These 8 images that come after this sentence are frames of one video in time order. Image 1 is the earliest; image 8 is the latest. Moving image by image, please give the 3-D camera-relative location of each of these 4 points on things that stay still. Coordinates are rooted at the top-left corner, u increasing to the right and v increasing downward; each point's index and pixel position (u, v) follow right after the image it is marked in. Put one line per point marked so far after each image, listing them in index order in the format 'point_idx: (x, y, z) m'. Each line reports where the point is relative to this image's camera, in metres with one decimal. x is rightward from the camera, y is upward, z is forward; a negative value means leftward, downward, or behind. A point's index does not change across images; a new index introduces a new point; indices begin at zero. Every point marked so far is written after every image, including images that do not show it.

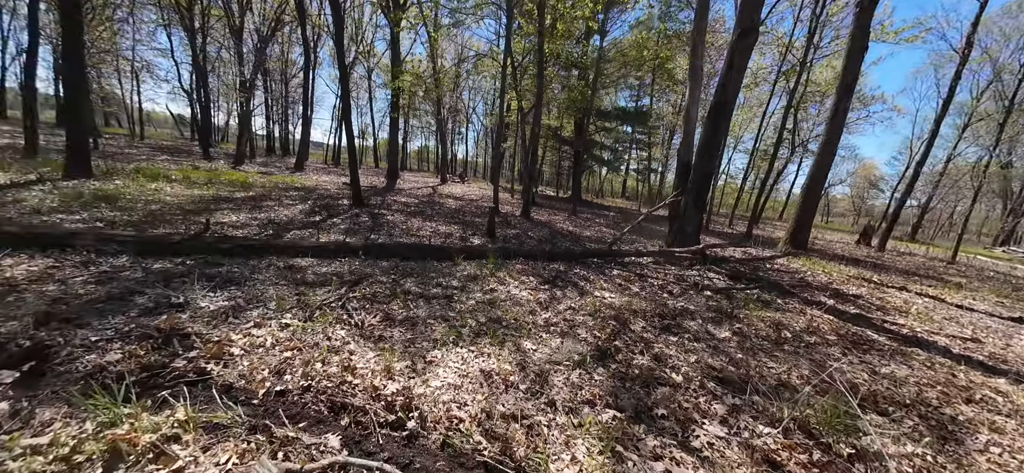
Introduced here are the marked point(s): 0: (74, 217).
0: (-7.5, +0.5, +6.0) m
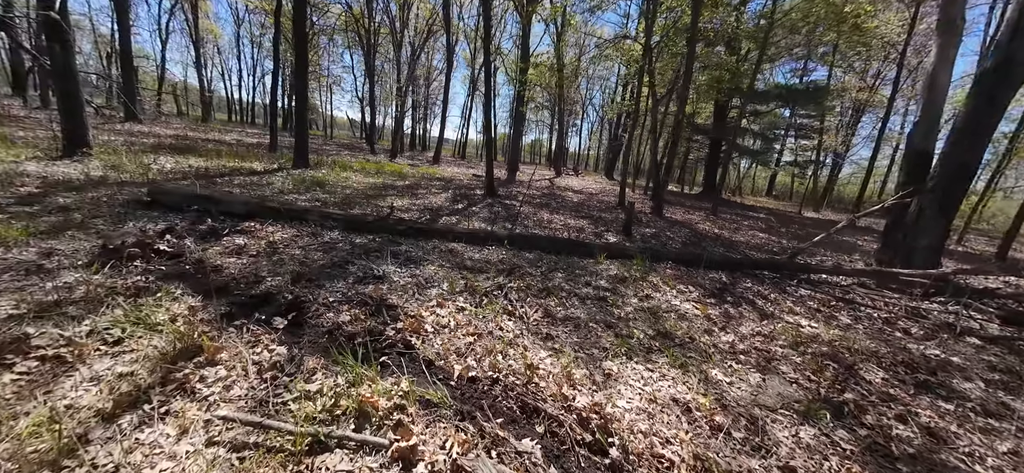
0: (-4.8, +1.0, +8.0) m
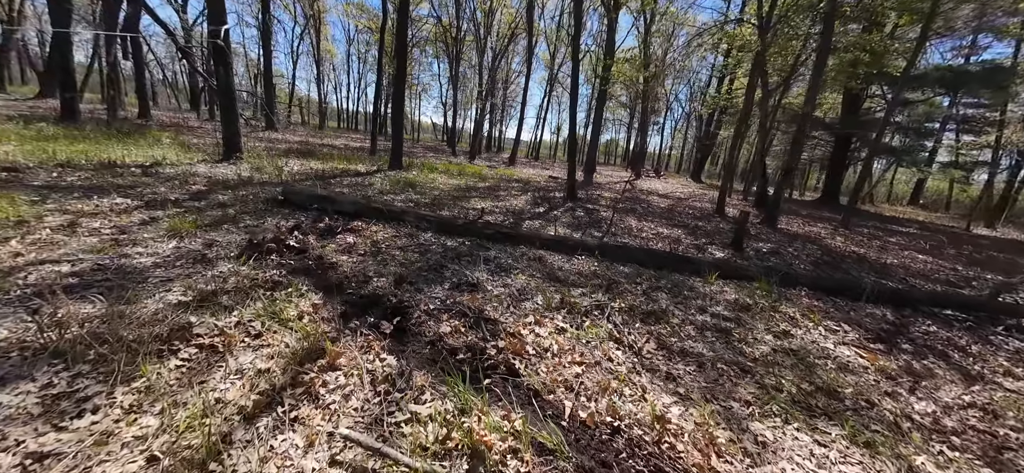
0: (-2.8, +1.0, +8.6) m
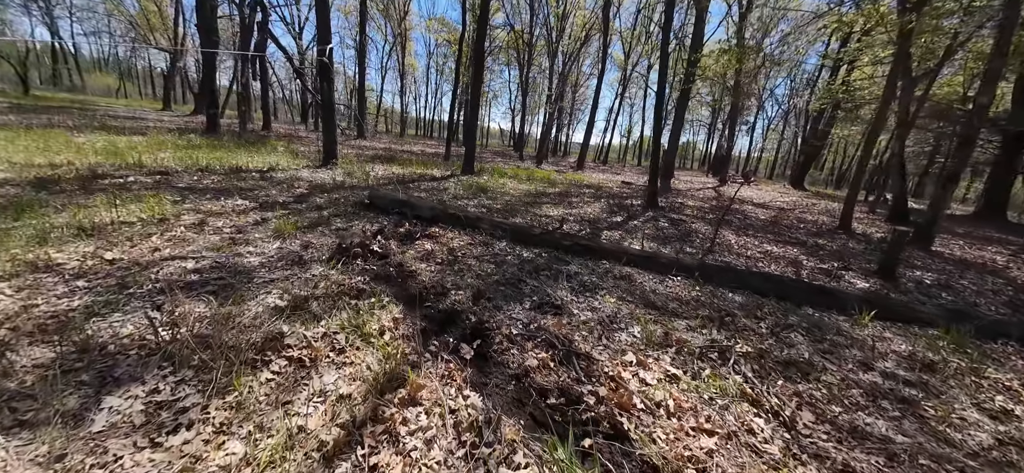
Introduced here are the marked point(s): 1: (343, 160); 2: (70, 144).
0: (-1.0, +0.8, +8.6) m
1: (-5.7, +2.5, +12.2) m
2: (-11.3, +2.5, +9.5) m
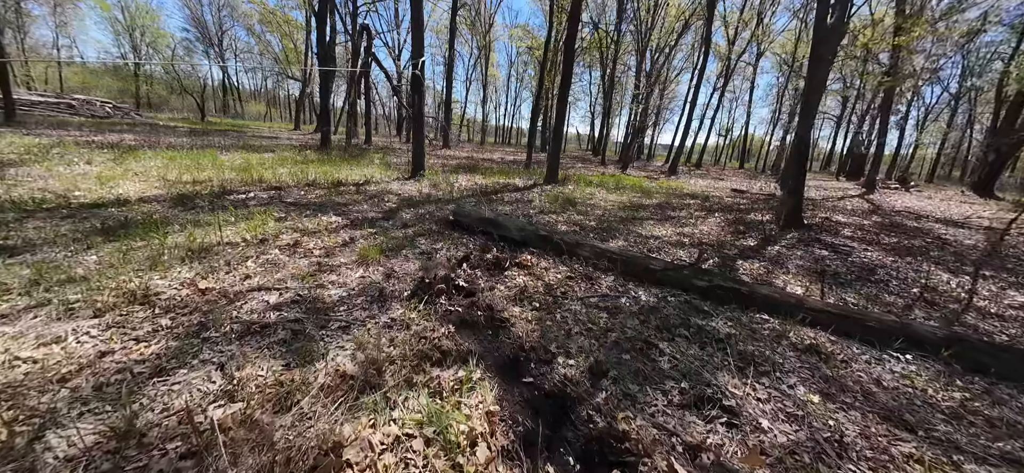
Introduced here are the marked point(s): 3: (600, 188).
0: (+1.1, +0.4, +7.7) m
1: (-2.7, +2.2, +12.2) m
2: (-8.8, +2.3, +10.7) m
3: (+3.3, +1.7, +13.1) m
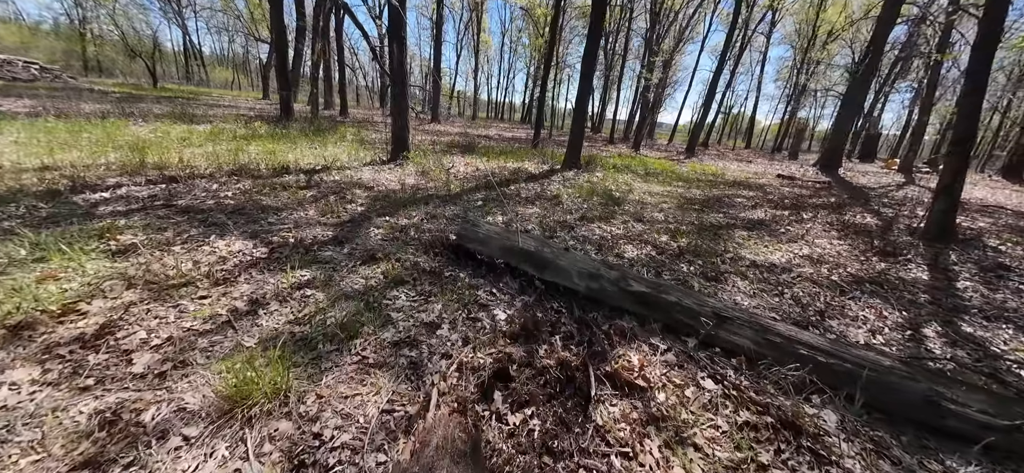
0: (+1.5, +0.1, +5.0) m
1: (-2.4, +2.1, +9.3) m
2: (-8.4, +2.2, +7.7) m
3: (+3.5, +1.7, +10.4) m
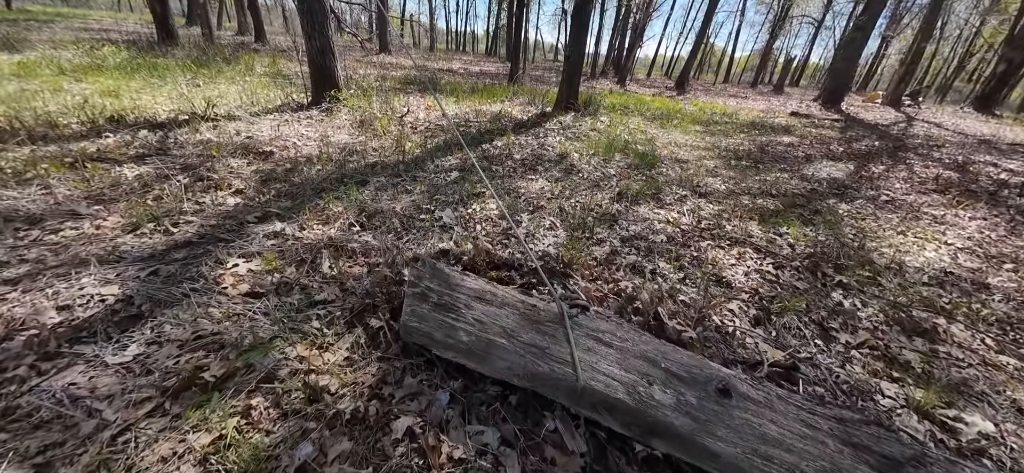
0: (+1.5, +0.2, +3.2) m
1: (-2.8, +2.7, +6.7) m
2: (-8.7, +2.2, +4.6) m
3: (+3.0, +2.7, +8.4) m
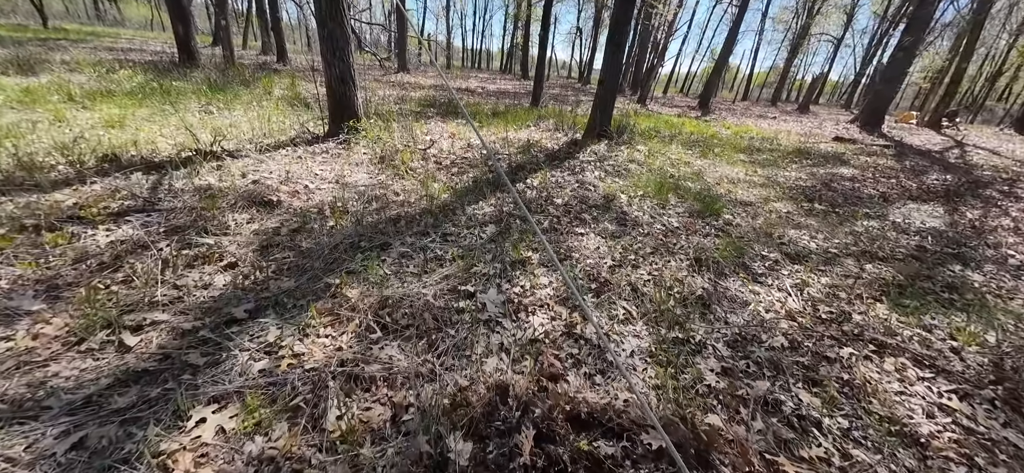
0: (+1.9, -0.4, +2.5) m
1: (-2.3, +2.0, +6.3) m
2: (-8.2, +1.7, +4.3) m
3: (+3.5, +1.9, +7.7) m
